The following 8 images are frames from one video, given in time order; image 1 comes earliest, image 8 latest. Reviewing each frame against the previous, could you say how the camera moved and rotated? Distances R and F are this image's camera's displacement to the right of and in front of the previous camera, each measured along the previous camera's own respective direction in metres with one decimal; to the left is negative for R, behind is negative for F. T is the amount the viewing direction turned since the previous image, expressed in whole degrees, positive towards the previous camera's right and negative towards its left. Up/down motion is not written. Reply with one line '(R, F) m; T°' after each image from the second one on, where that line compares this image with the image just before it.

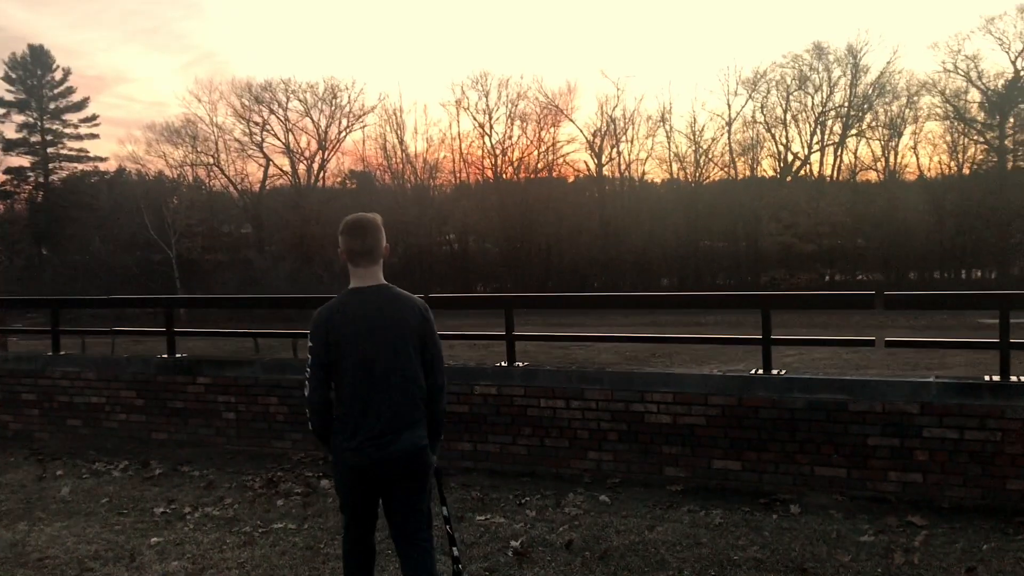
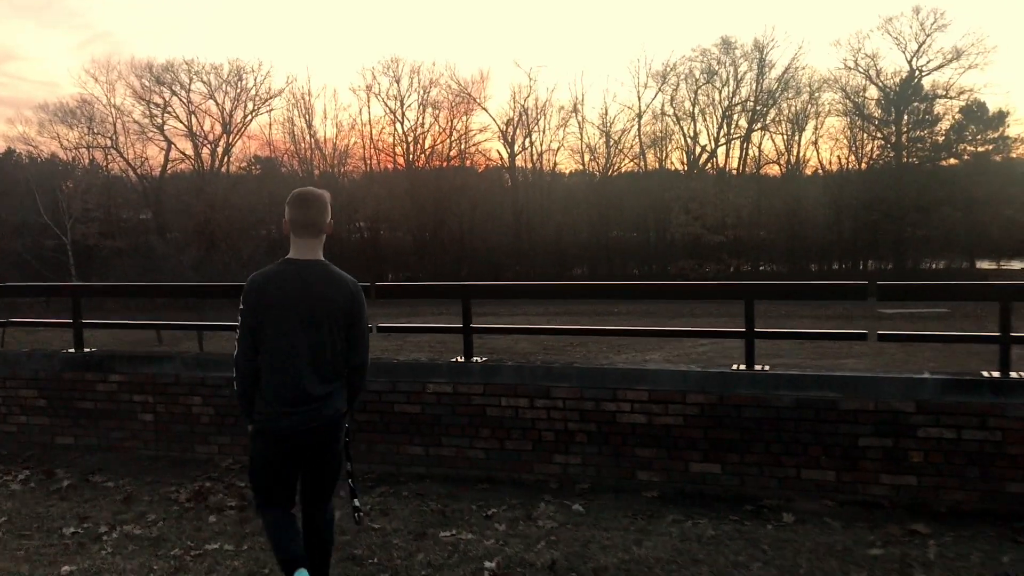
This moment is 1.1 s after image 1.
(-0.3, +0.5) m; +6°
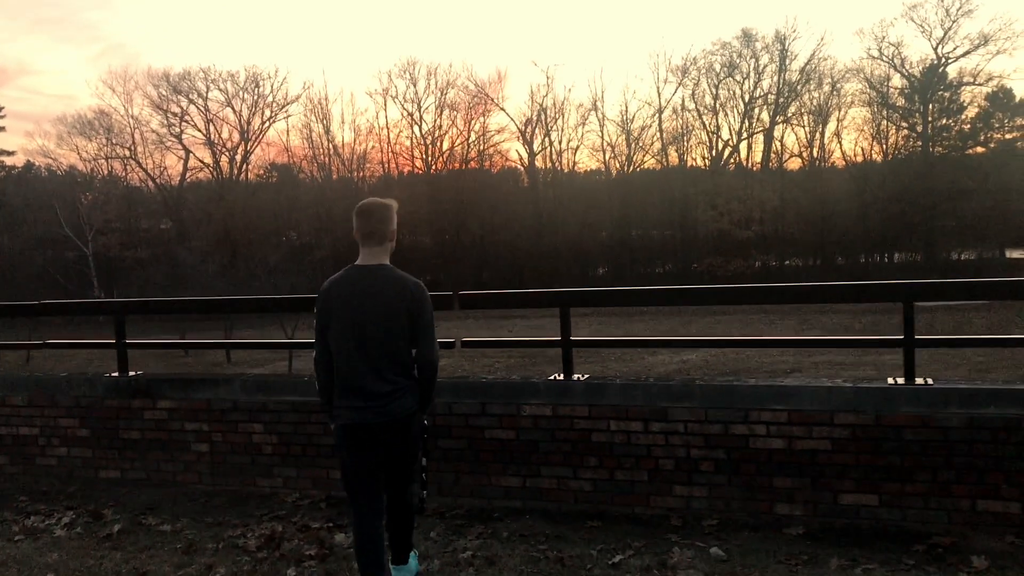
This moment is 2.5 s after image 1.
(-0.4, +0.7) m; -1°
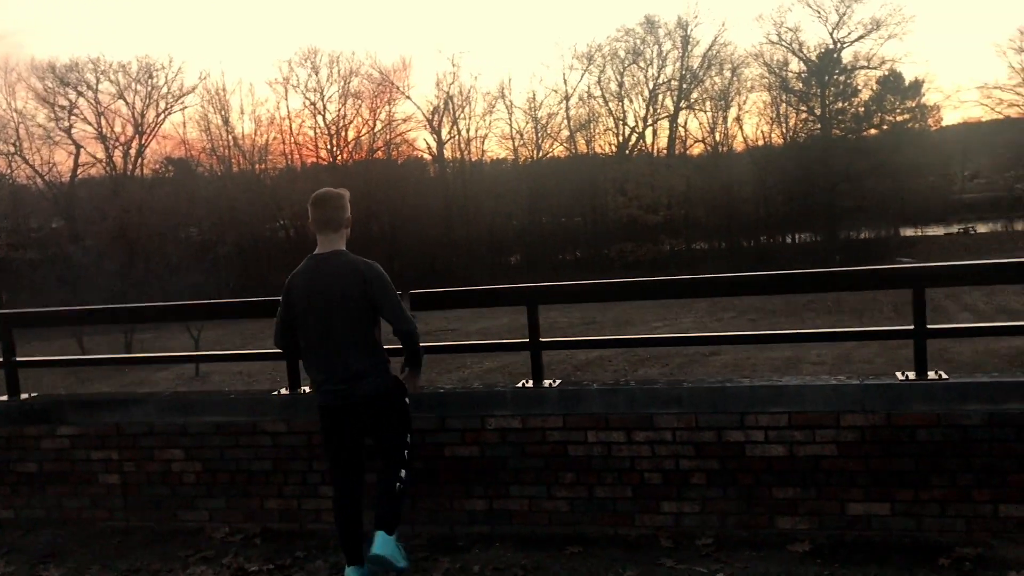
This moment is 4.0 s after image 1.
(-0.2, +0.6) m; +5°
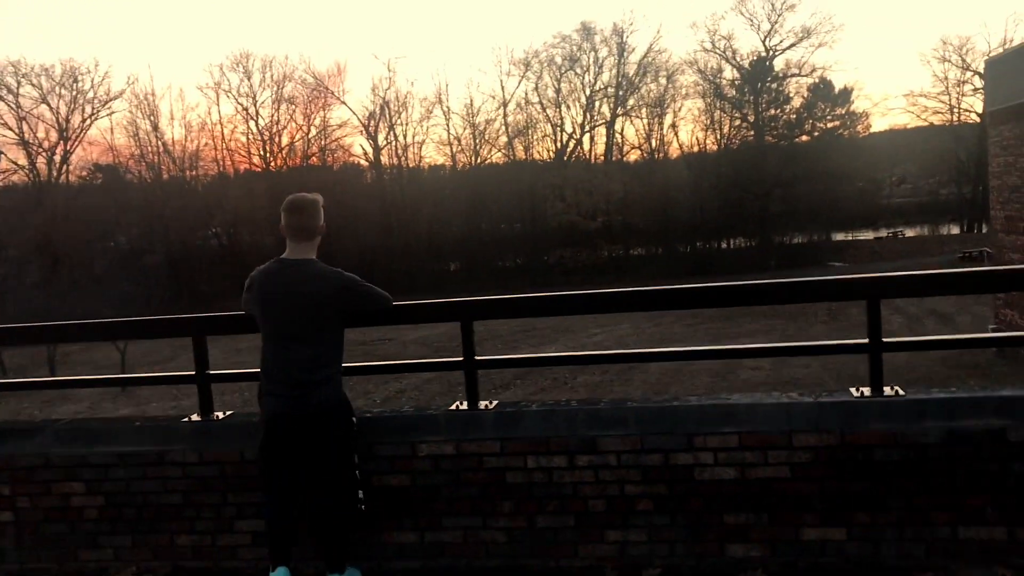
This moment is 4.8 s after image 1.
(0.0, +0.3) m; +4°
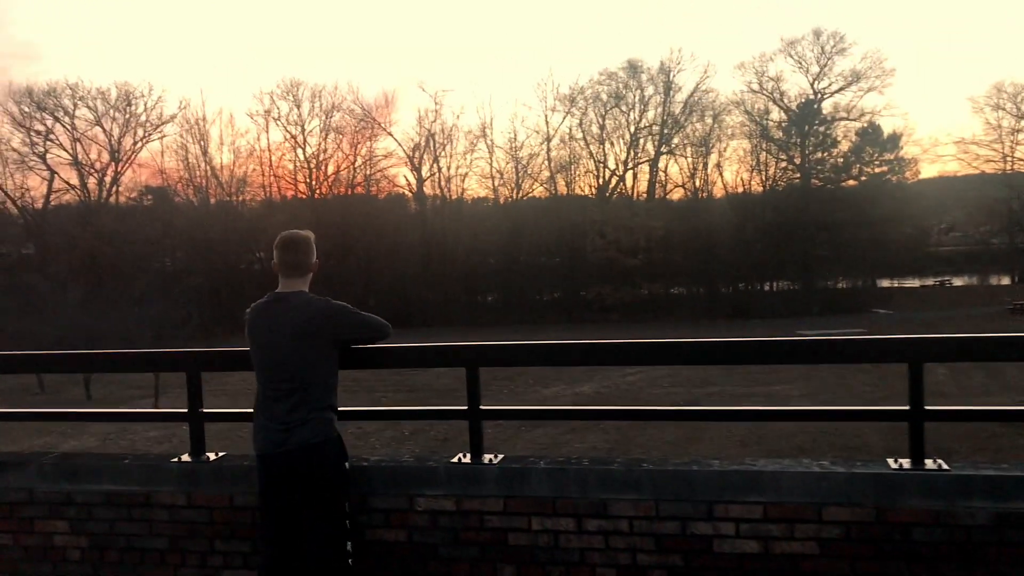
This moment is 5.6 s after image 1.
(+0.1, +0.3) m; -2°
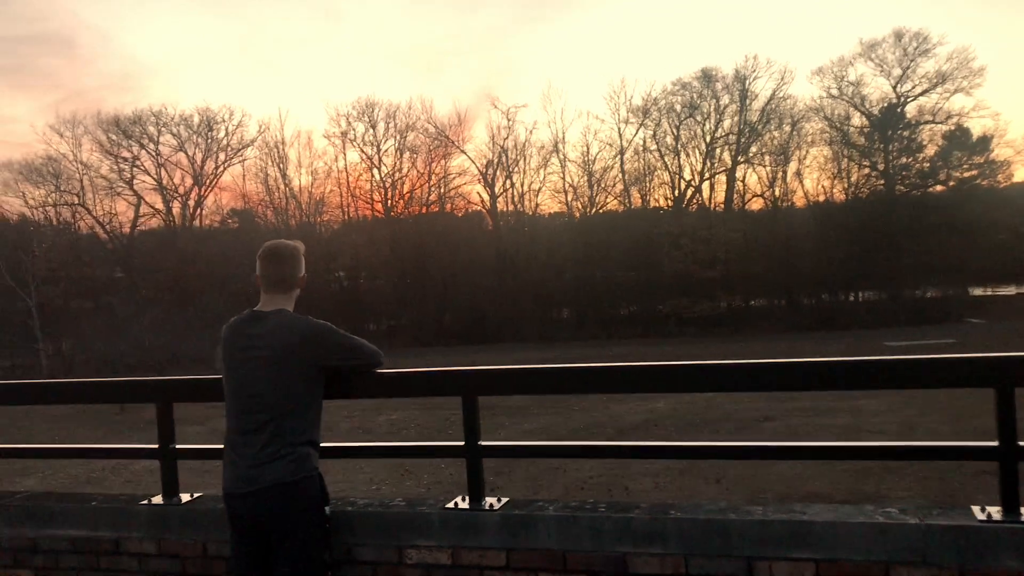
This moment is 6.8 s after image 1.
(+0.2, +0.5) m; -5°
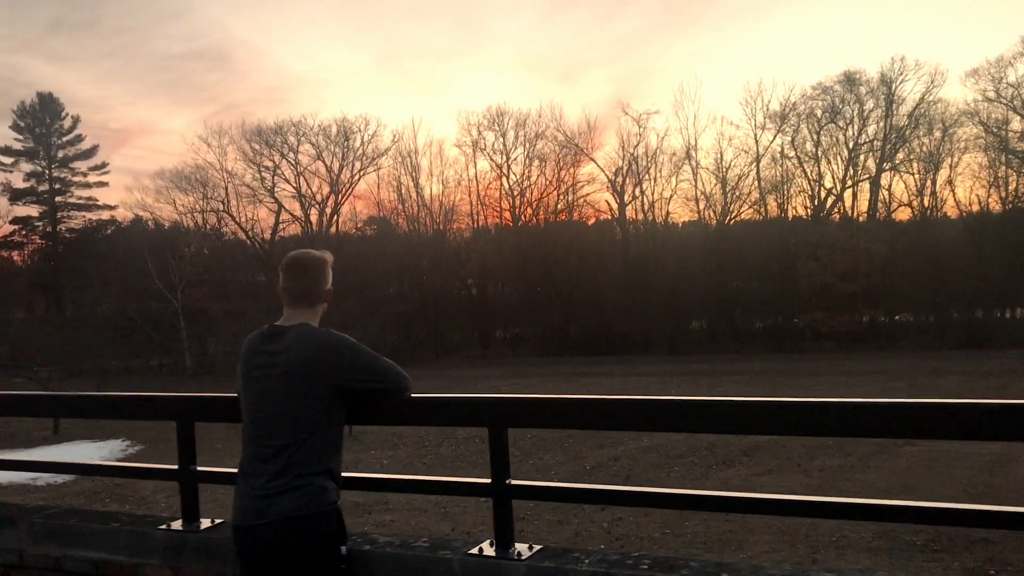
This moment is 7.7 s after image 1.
(+0.3, +0.4) m; -8°
